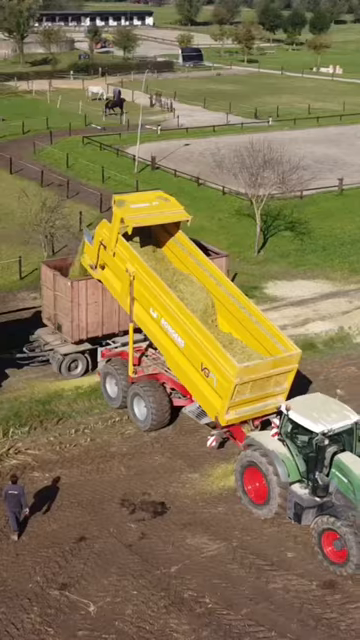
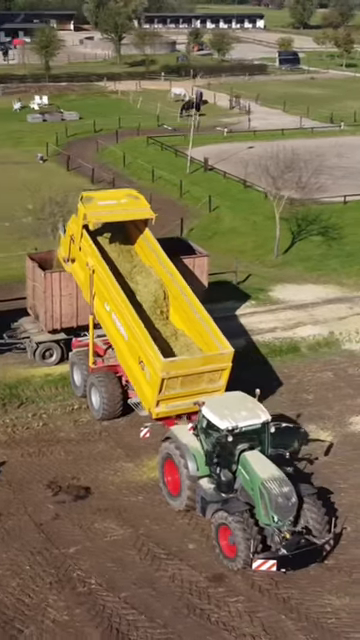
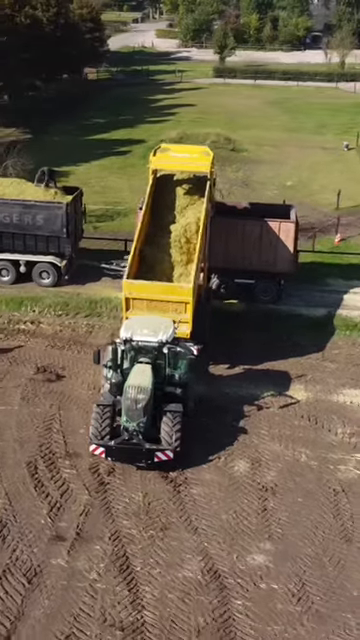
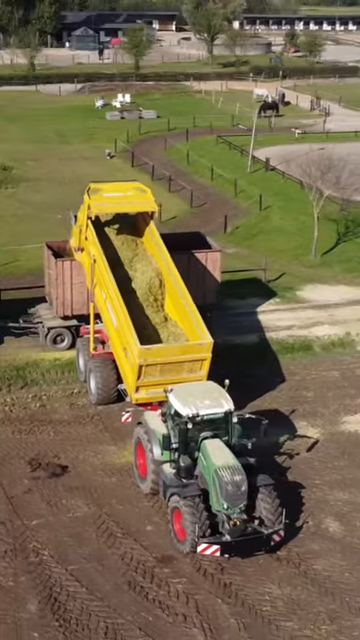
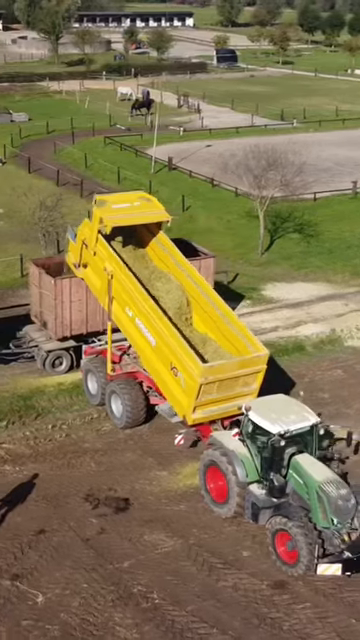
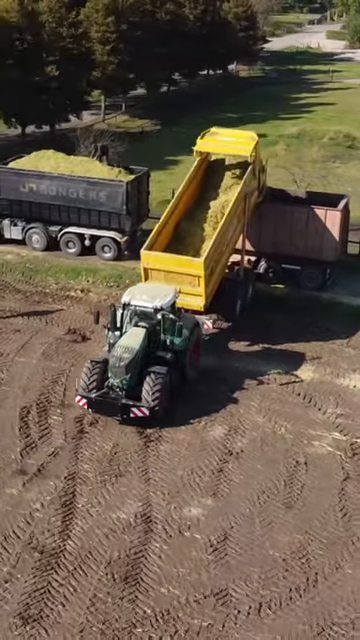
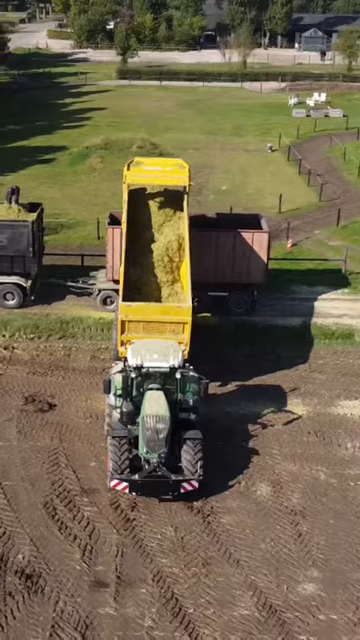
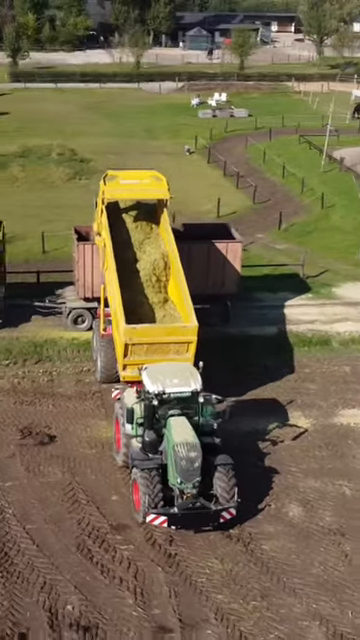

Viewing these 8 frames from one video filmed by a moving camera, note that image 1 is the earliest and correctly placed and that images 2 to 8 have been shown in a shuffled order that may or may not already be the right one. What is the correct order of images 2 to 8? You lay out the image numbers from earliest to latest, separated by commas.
5, 2, 4, 8, 7, 3, 6
